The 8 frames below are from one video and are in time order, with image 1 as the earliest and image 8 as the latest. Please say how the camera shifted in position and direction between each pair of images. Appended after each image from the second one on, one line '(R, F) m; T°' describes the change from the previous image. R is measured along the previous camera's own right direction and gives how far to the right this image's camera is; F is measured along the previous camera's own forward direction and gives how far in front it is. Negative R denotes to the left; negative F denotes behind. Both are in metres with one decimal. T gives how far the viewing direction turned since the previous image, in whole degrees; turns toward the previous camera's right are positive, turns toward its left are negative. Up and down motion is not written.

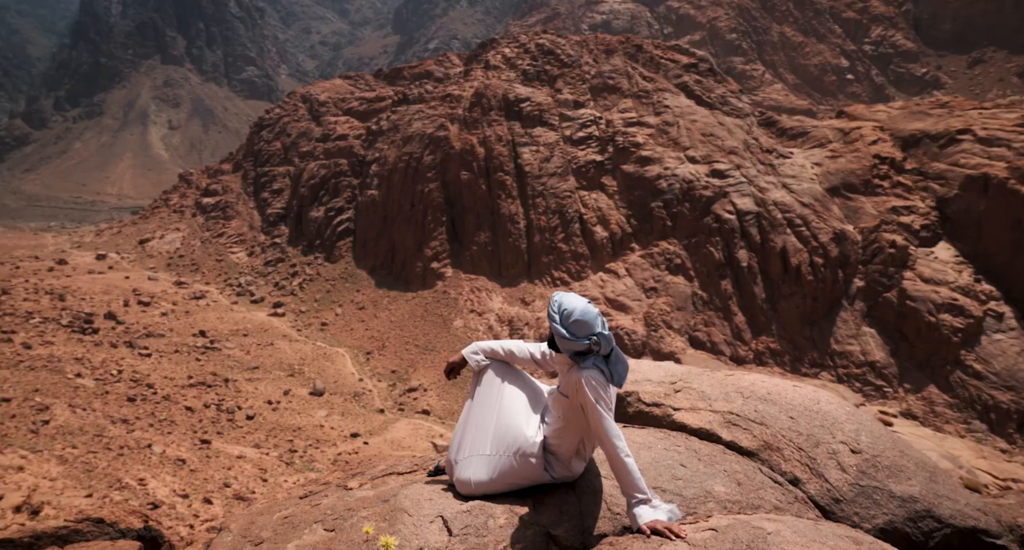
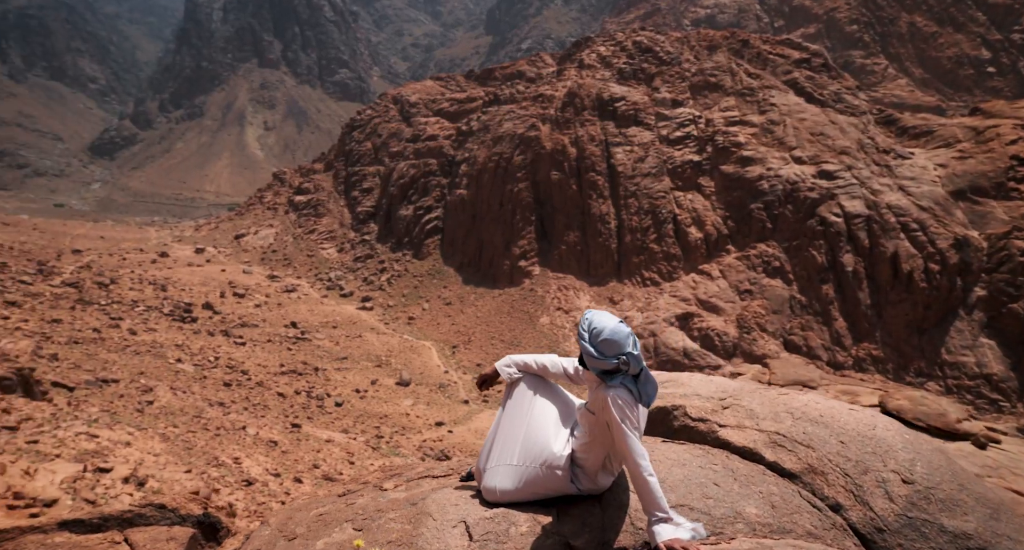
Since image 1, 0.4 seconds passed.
(+0.2, 0.0) m; -6°
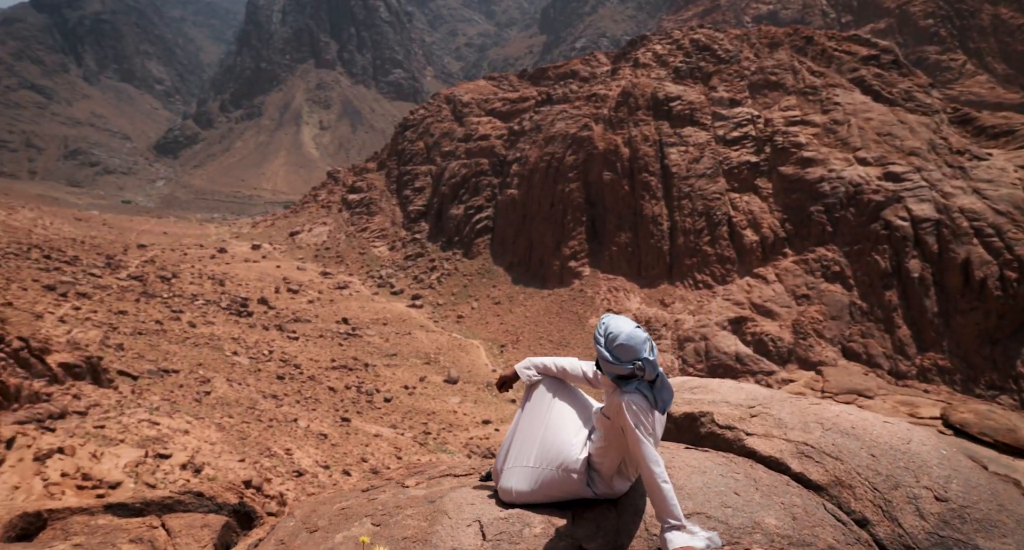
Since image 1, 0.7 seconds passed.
(+0.1, 0.0) m; -4°
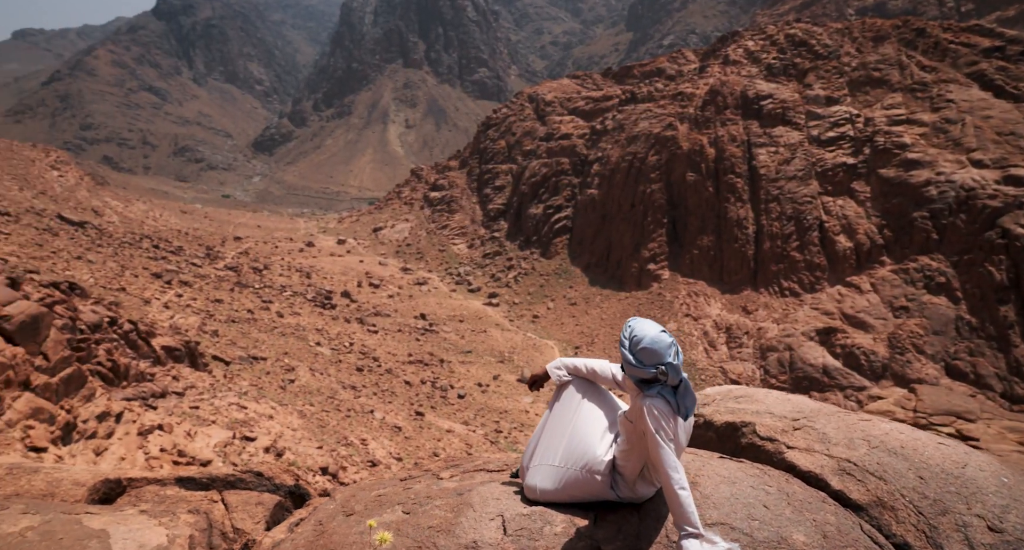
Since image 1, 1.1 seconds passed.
(+0.2, 0.0) m; -6°
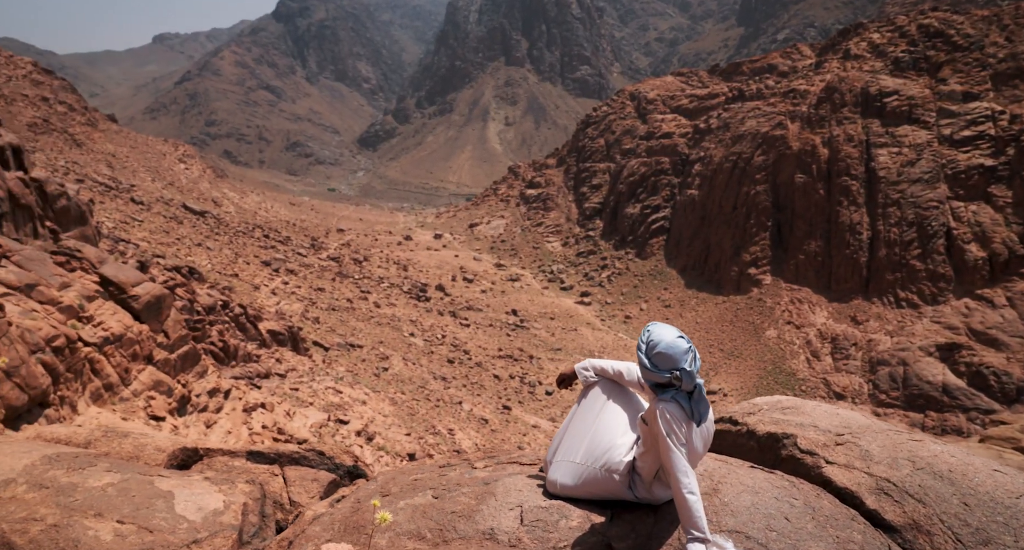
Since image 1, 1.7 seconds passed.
(+0.3, -0.1) m; -8°
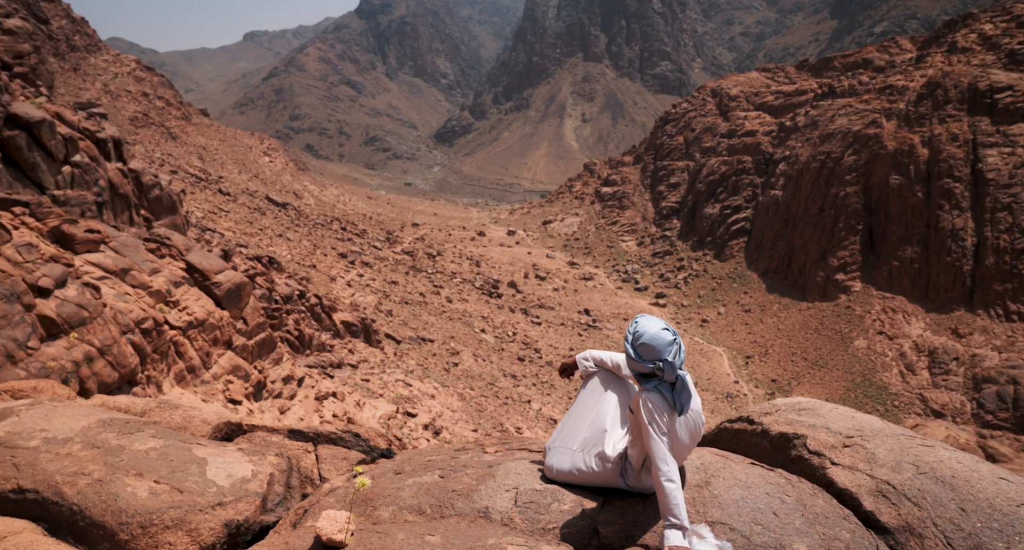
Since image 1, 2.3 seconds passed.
(+0.3, -0.1) m; -6°
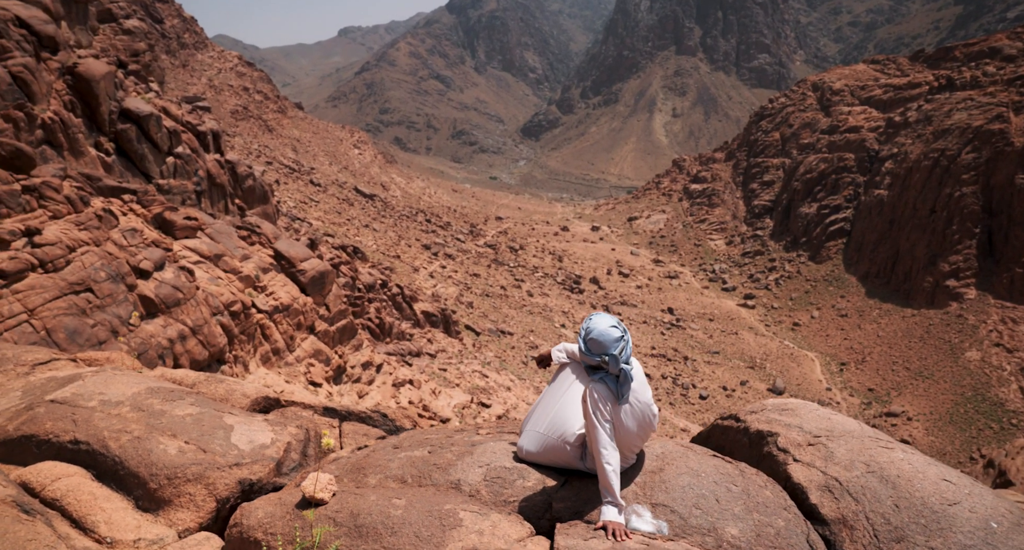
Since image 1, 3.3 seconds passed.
(+0.5, -0.3) m; -6°
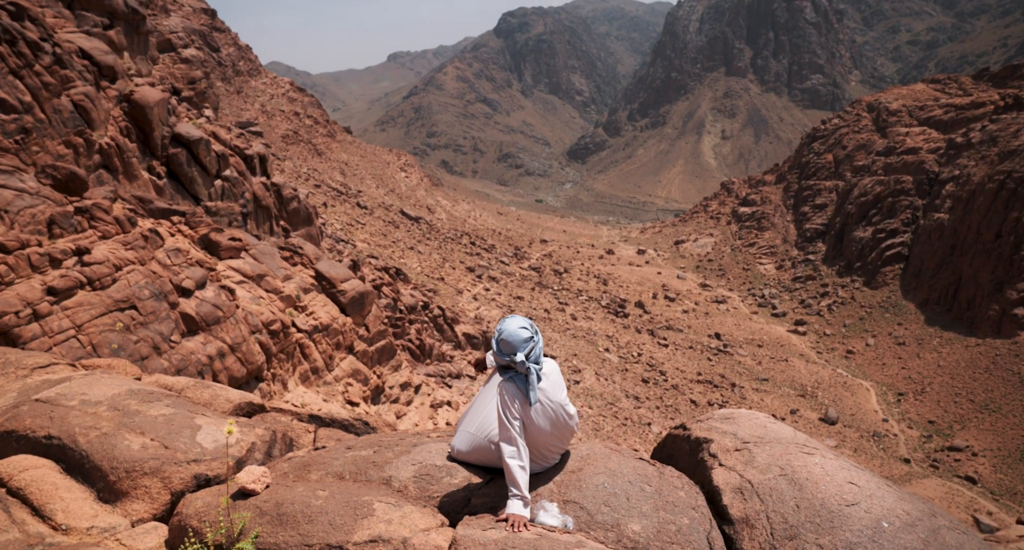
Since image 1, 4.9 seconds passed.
(+0.6, -0.2) m; -3°
